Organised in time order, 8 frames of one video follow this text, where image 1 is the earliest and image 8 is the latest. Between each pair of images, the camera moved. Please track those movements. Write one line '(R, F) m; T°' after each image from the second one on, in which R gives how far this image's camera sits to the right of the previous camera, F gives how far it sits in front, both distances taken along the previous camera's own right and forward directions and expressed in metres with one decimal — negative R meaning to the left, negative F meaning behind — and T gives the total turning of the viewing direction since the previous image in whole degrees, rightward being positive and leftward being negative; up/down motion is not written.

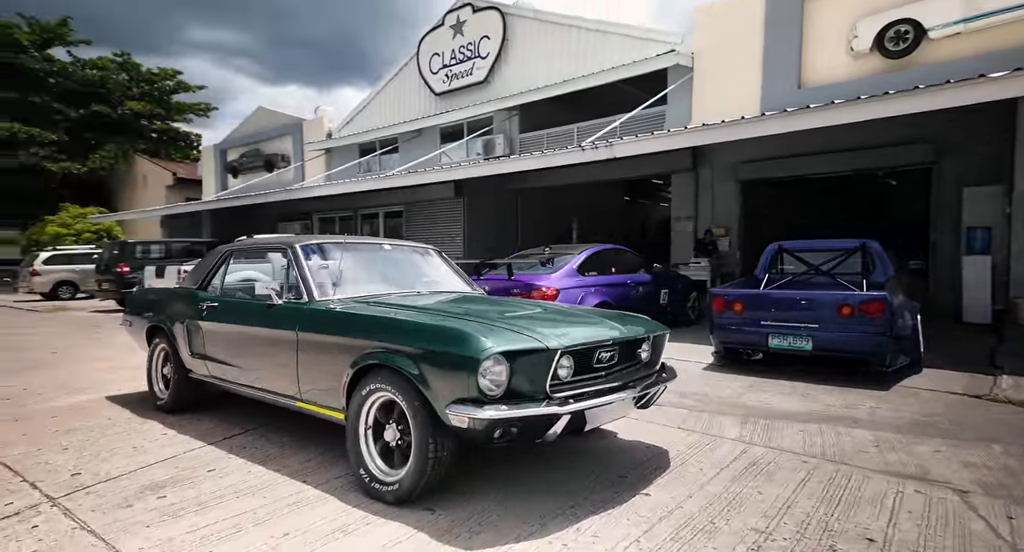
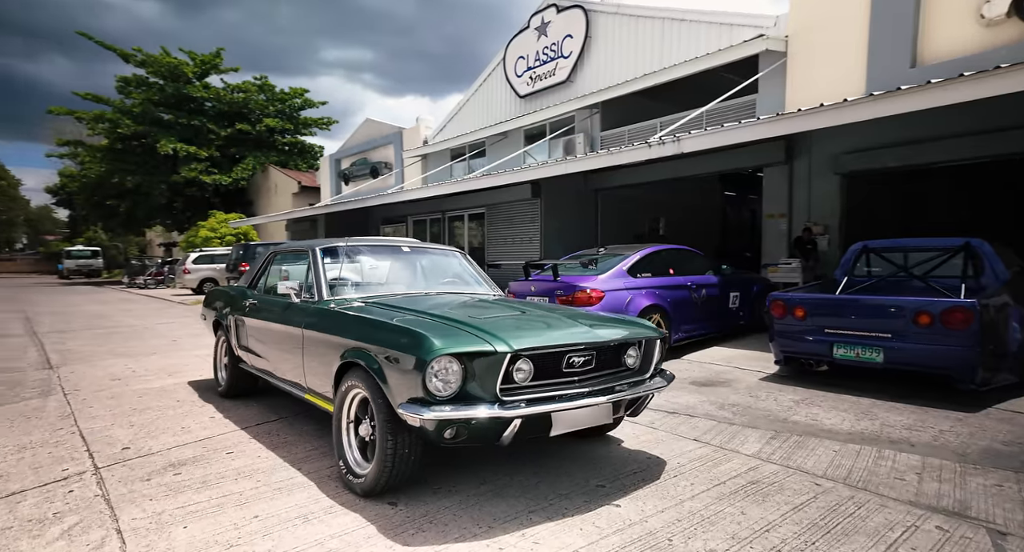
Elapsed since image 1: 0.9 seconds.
(+0.5, 0.0) m; -10°
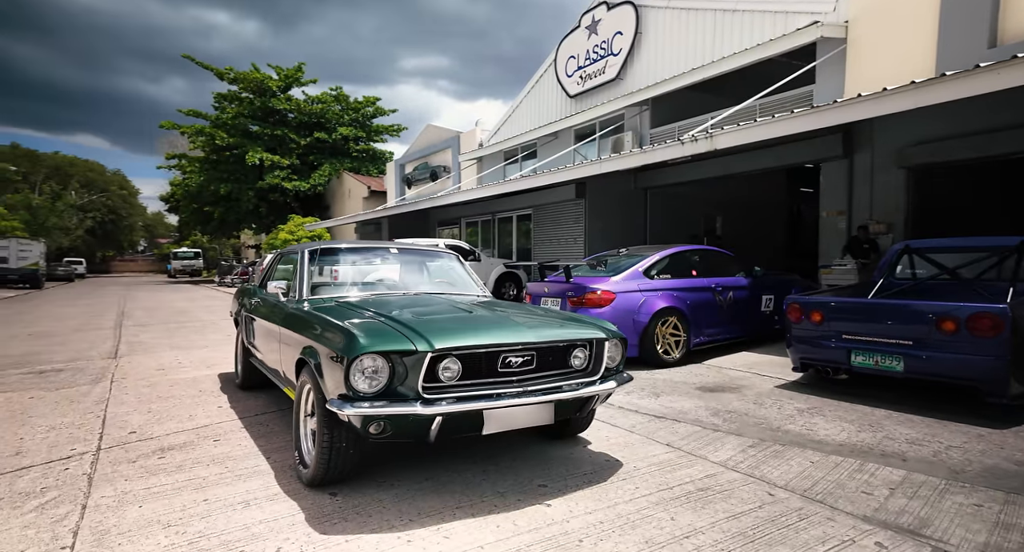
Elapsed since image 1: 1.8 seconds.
(+0.5, 0.0) m; -6°
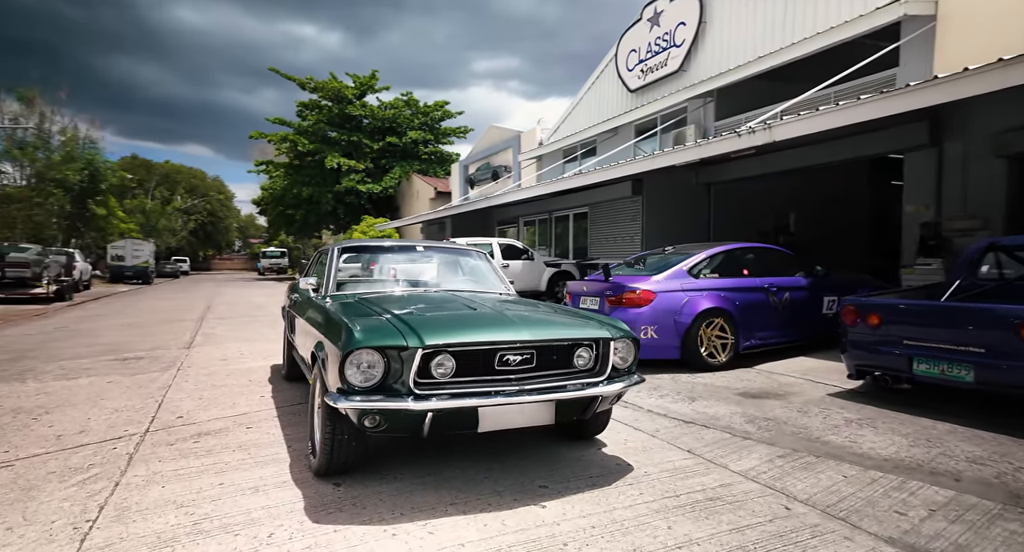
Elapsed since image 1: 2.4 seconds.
(+0.3, 0.0) m; -7°
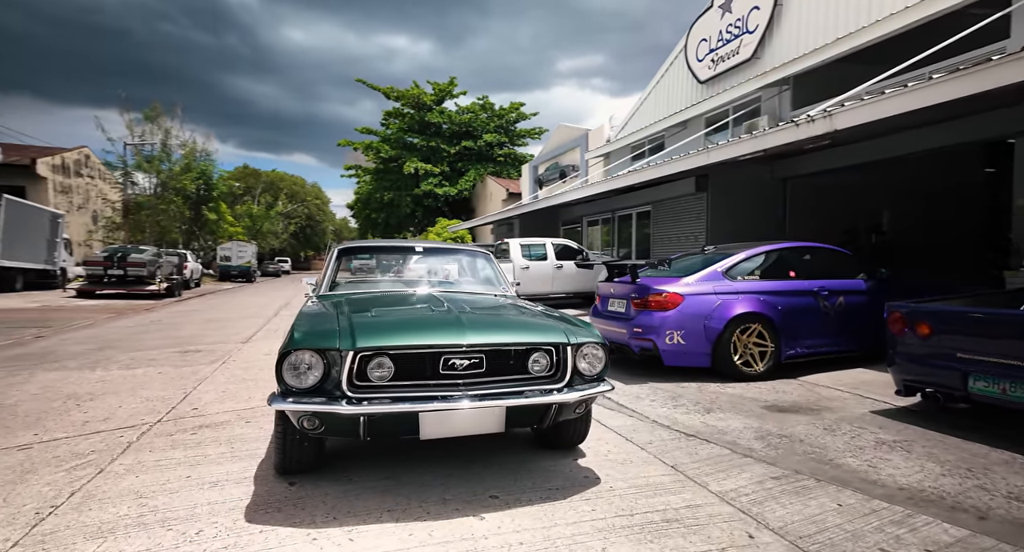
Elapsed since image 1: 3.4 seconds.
(+0.5, +0.1) m; -7°
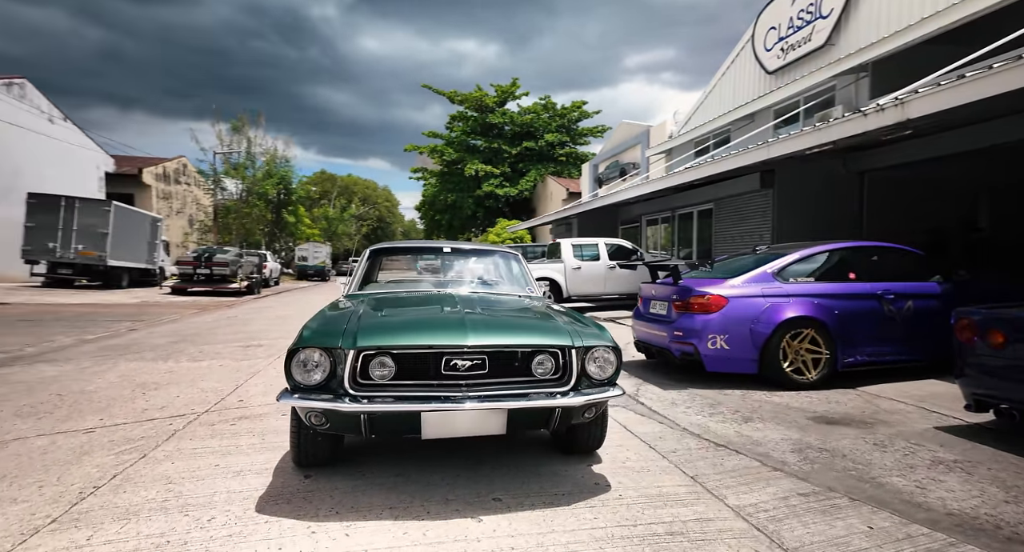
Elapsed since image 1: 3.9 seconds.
(+0.2, 0.0) m; -7°
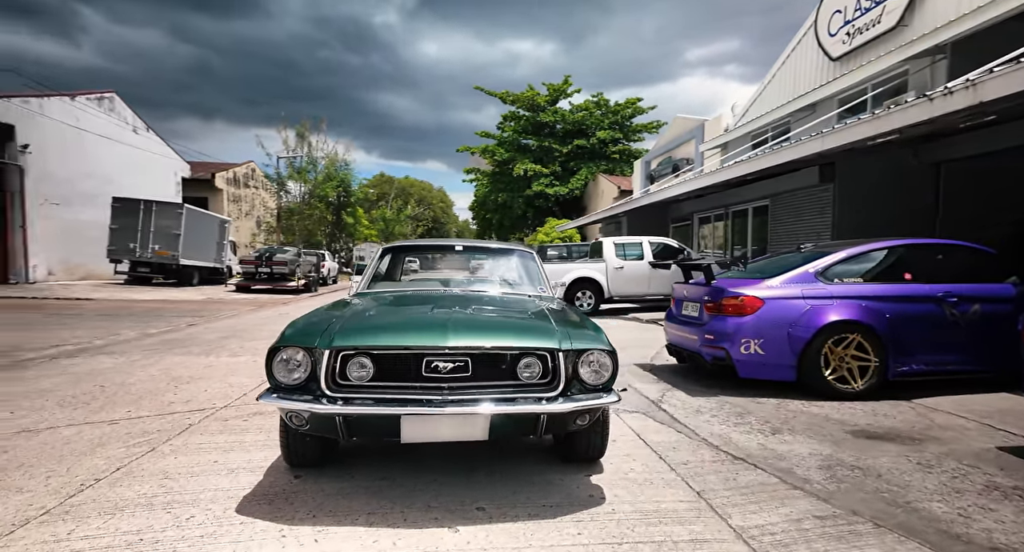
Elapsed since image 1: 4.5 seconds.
(+0.3, +0.1) m; -5°
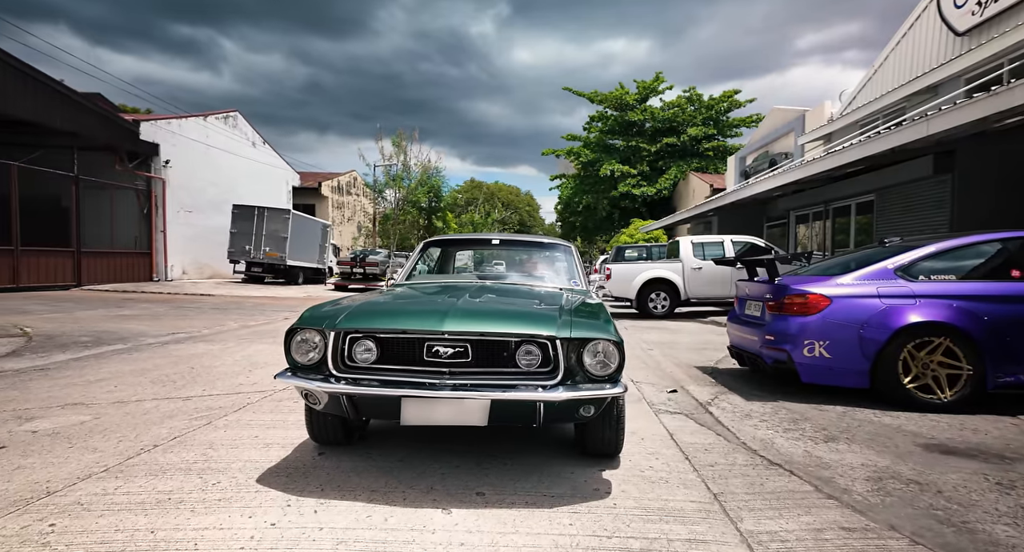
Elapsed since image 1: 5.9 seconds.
(+0.3, 0.0) m; -9°
